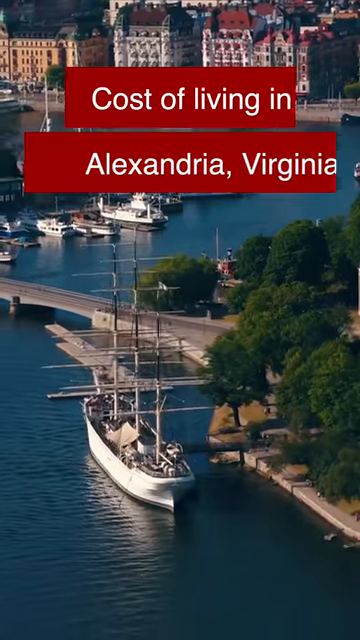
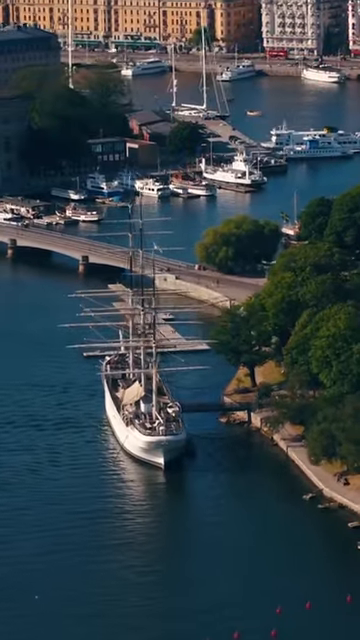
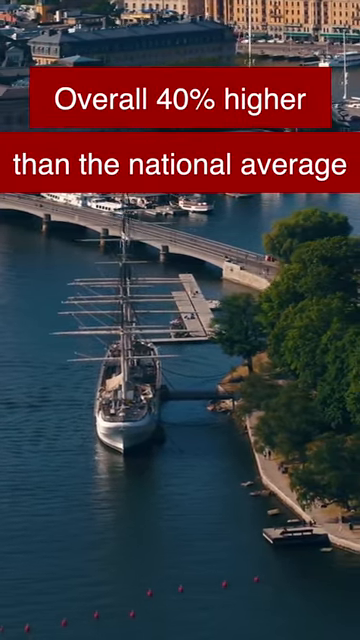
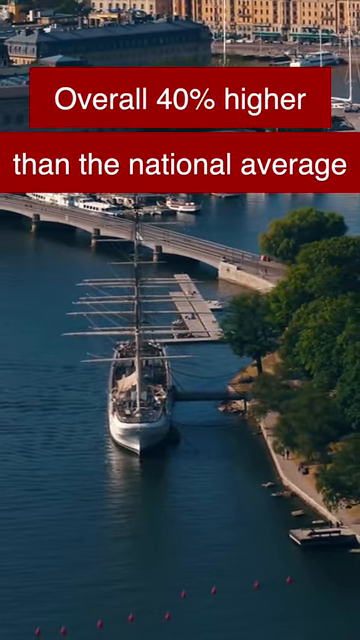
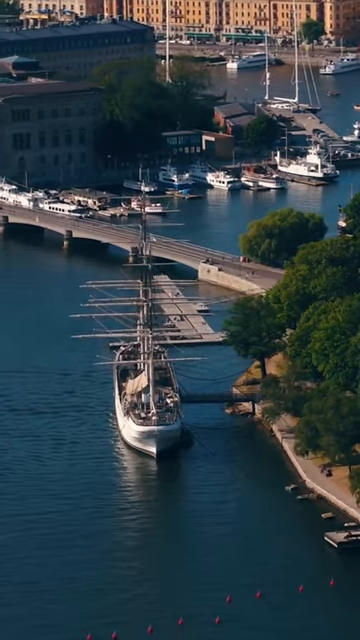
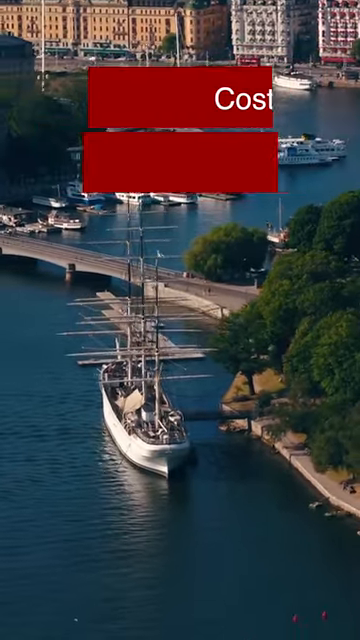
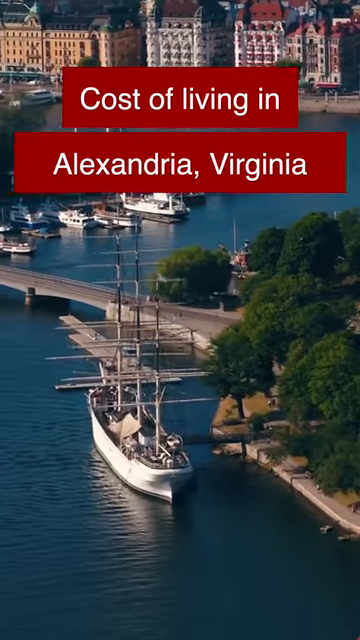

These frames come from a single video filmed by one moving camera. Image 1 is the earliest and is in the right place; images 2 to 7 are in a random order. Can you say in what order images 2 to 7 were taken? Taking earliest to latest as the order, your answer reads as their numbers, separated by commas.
7, 6, 2, 5, 4, 3
